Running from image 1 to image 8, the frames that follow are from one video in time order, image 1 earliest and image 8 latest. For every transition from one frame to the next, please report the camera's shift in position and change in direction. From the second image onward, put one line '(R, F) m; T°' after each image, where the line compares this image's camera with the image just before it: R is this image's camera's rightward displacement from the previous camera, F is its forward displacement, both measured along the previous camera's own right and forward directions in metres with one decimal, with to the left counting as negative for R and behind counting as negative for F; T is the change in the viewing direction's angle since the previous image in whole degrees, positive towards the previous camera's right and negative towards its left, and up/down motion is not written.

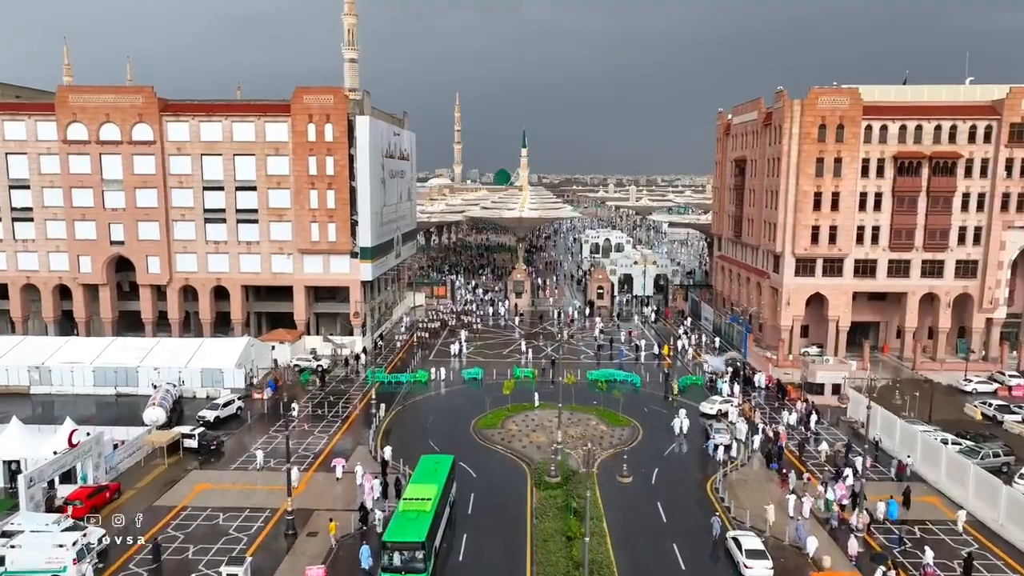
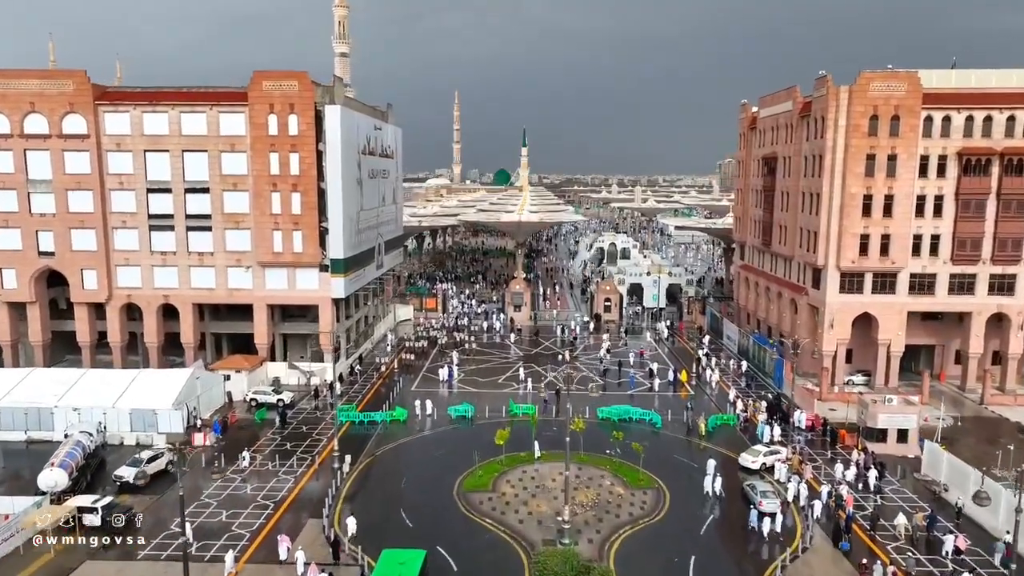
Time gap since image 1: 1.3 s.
(+0.2, +6.9) m; 0°
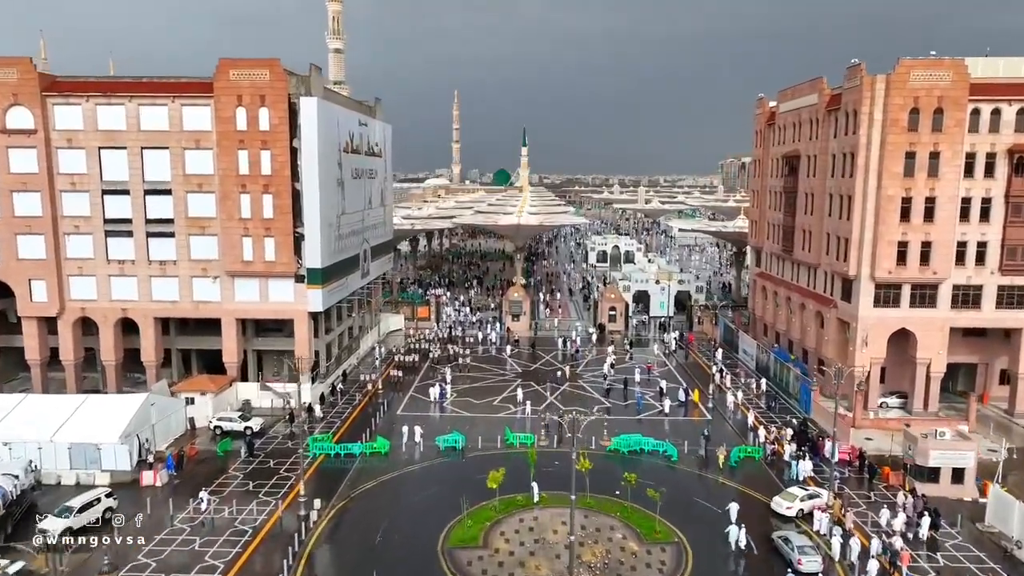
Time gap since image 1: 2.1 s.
(+0.2, +4.2) m; 0°
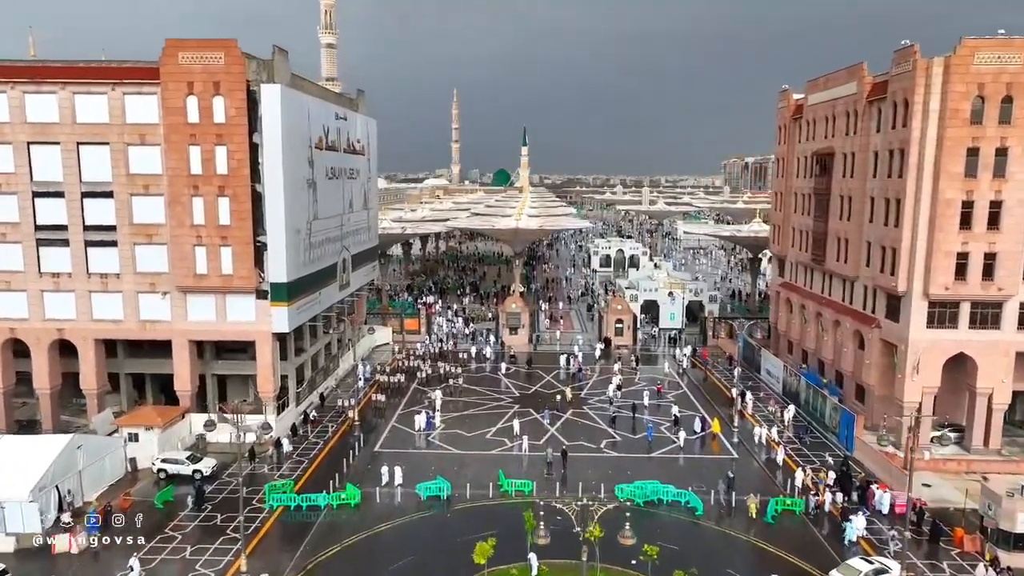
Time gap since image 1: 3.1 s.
(+0.2, +5.0) m; 0°
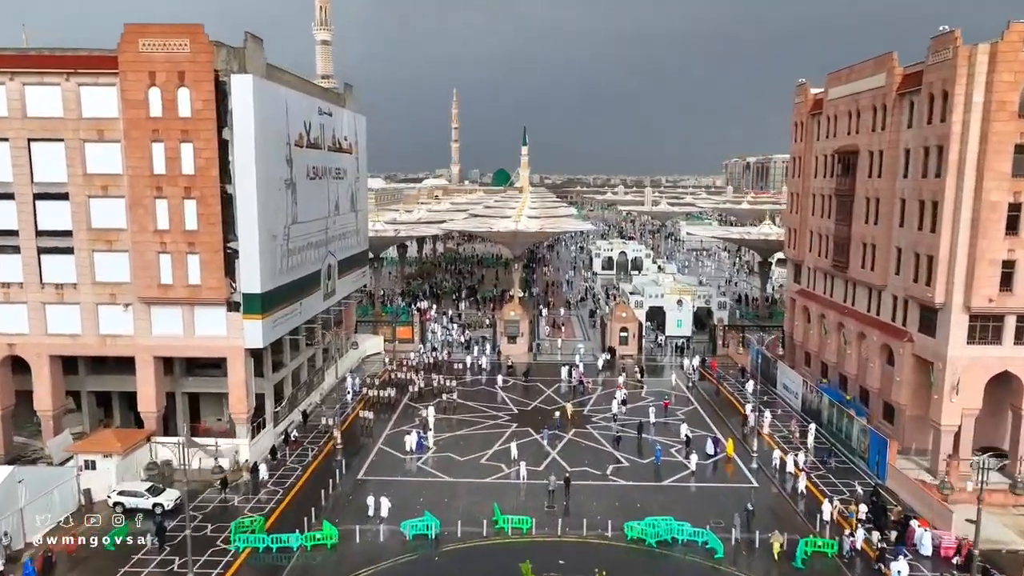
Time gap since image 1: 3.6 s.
(+0.1, +3.0) m; 0°
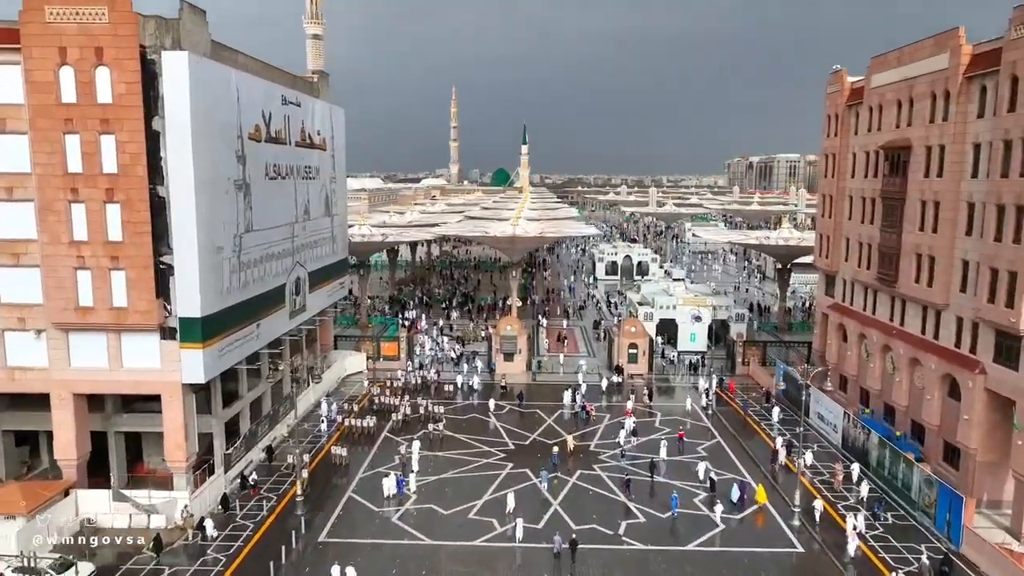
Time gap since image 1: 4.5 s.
(+0.2, +5.1) m; 0°
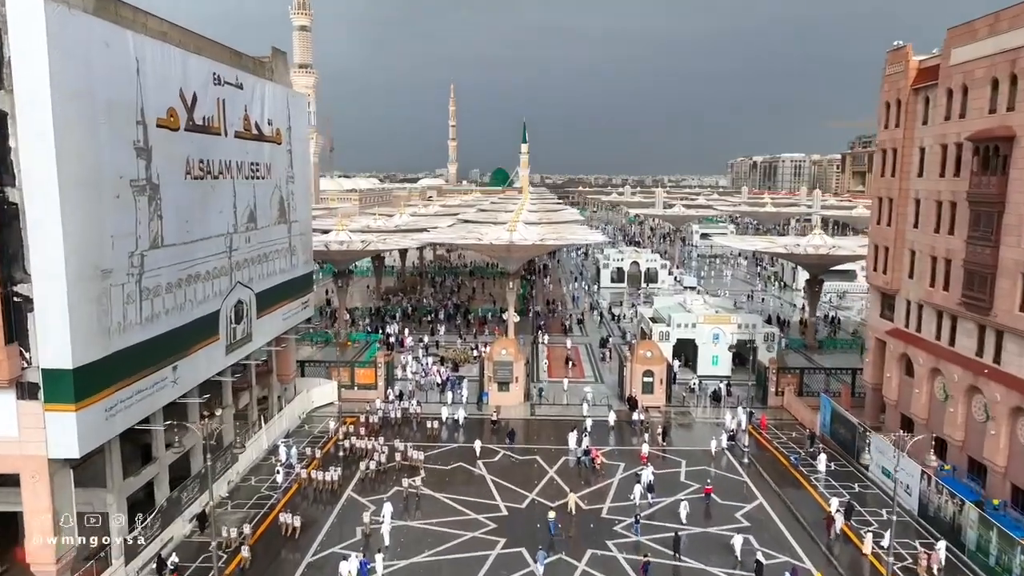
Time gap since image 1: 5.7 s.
(+0.2, +6.6) m; 0°
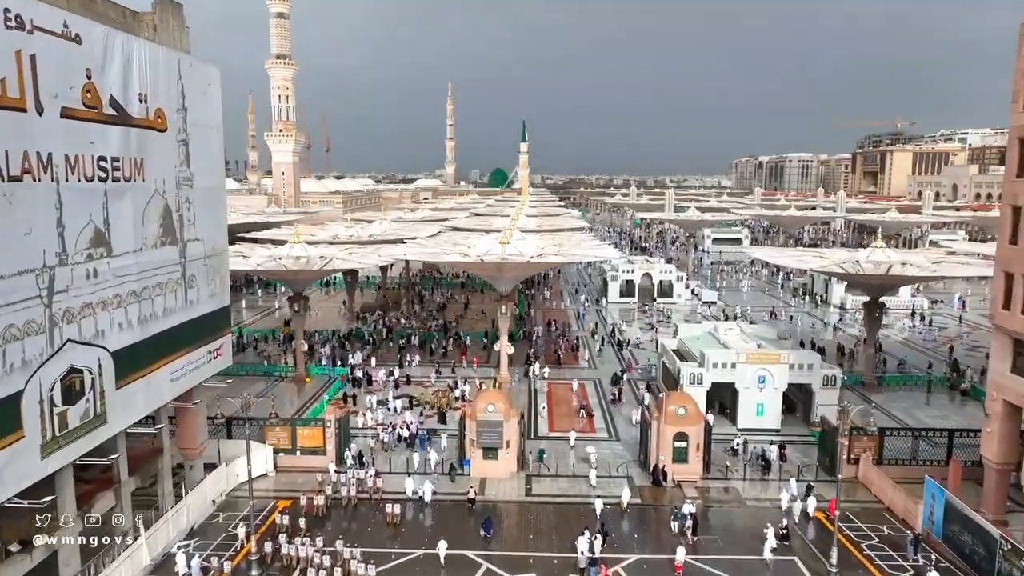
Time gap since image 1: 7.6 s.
(+0.4, +9.6) m; 0°
